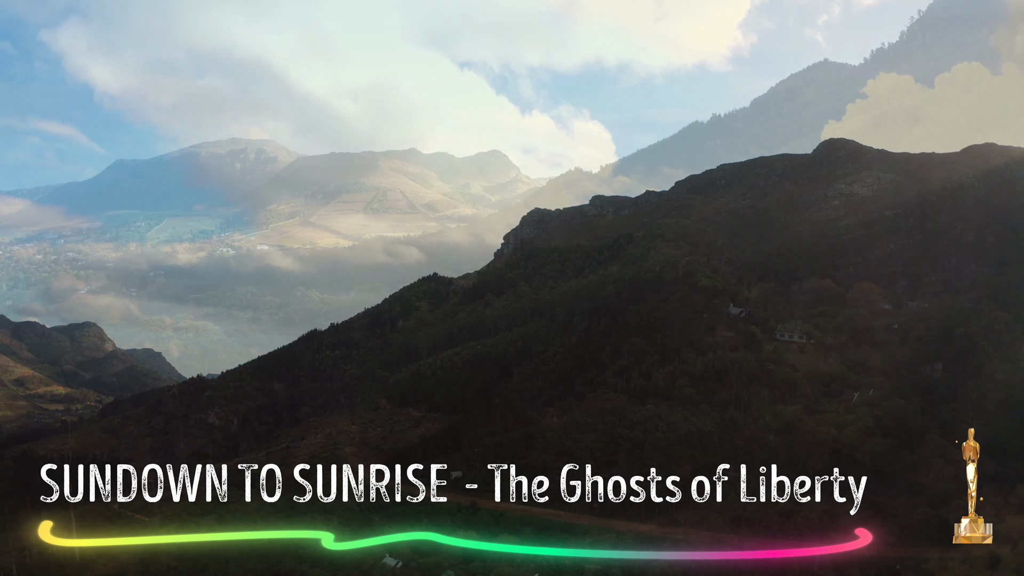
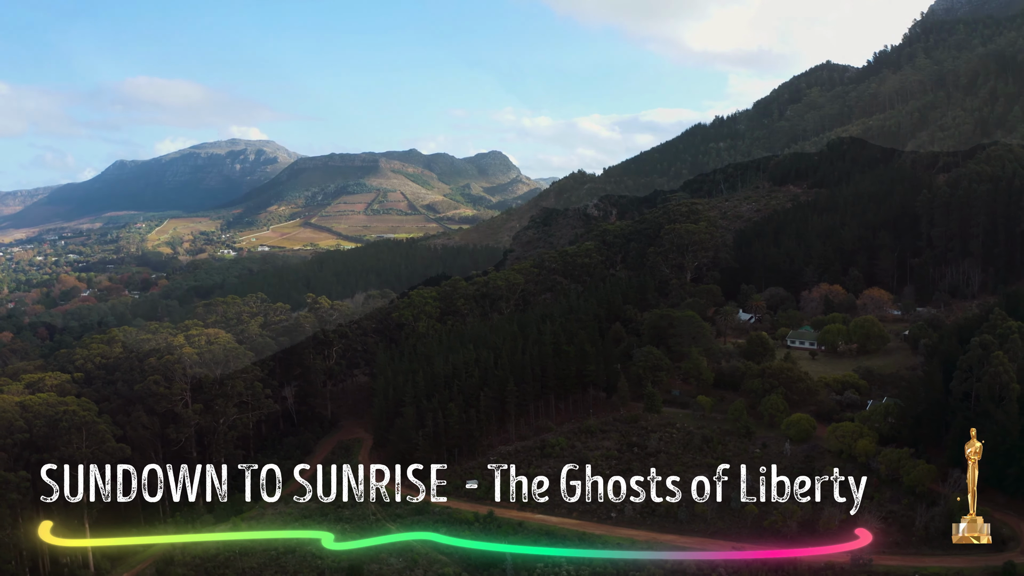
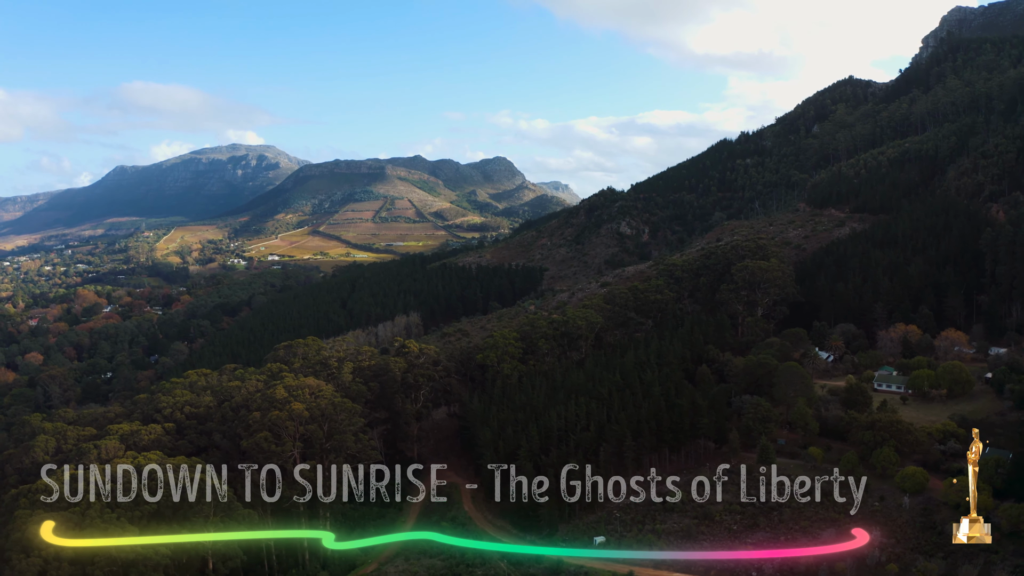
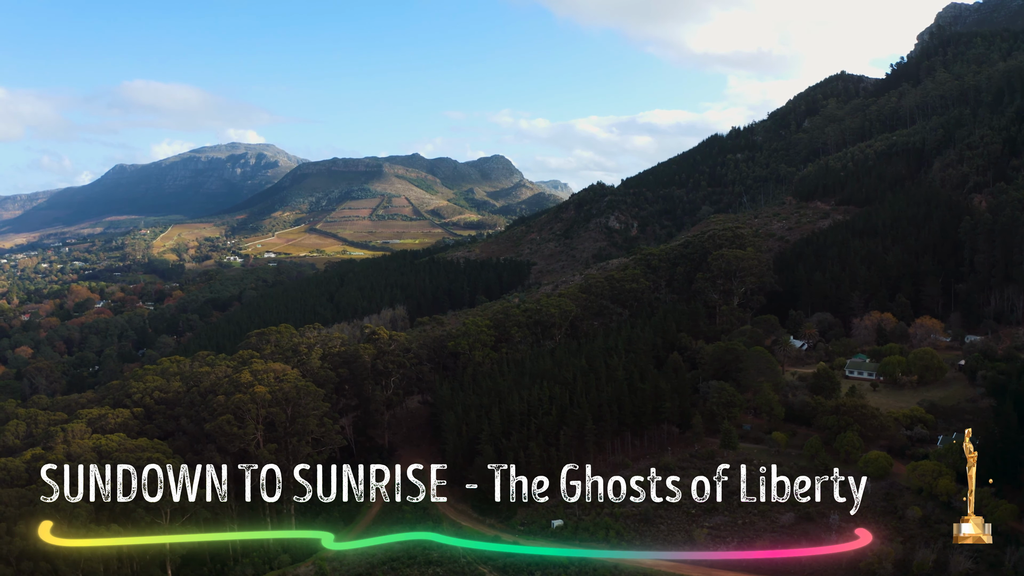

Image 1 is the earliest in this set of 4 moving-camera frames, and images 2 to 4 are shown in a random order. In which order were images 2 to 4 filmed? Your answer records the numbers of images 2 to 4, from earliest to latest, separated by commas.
2, 4, 3
